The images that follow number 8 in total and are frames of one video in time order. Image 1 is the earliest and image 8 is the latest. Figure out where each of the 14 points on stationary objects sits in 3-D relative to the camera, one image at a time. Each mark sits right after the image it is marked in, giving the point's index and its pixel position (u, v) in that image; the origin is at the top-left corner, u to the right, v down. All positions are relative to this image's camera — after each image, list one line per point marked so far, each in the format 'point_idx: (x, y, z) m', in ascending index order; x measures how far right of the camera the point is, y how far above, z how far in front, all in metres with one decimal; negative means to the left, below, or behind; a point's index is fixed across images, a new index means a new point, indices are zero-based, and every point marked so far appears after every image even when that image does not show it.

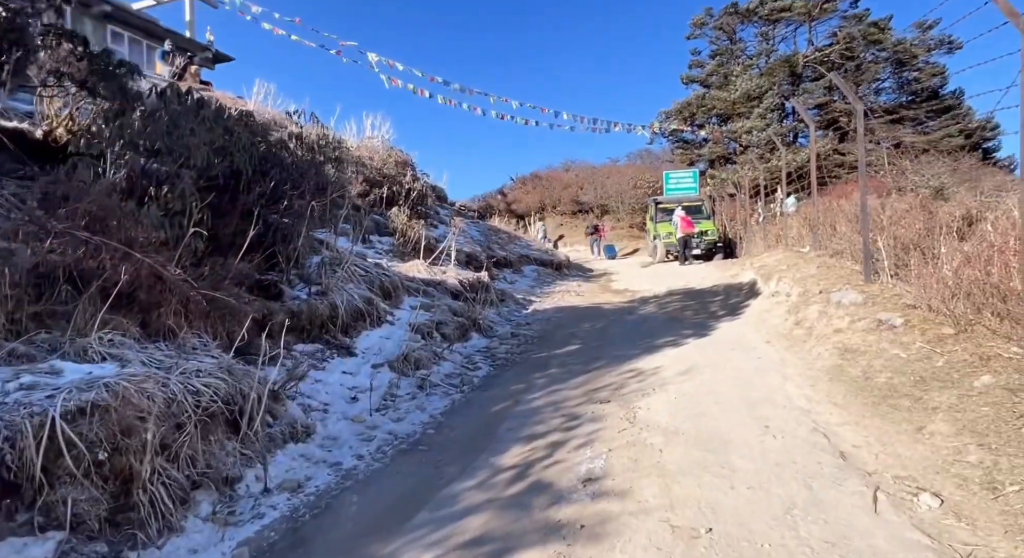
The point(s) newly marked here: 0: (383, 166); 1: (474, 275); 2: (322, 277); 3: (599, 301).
0: (-2.7, +2.3, +12.2) m
1: (-0.7, +0.1, +10.3) m
2: (-2.0, 0.0, +6.3) m
3: (+1.7, -0.5, +11.7) m
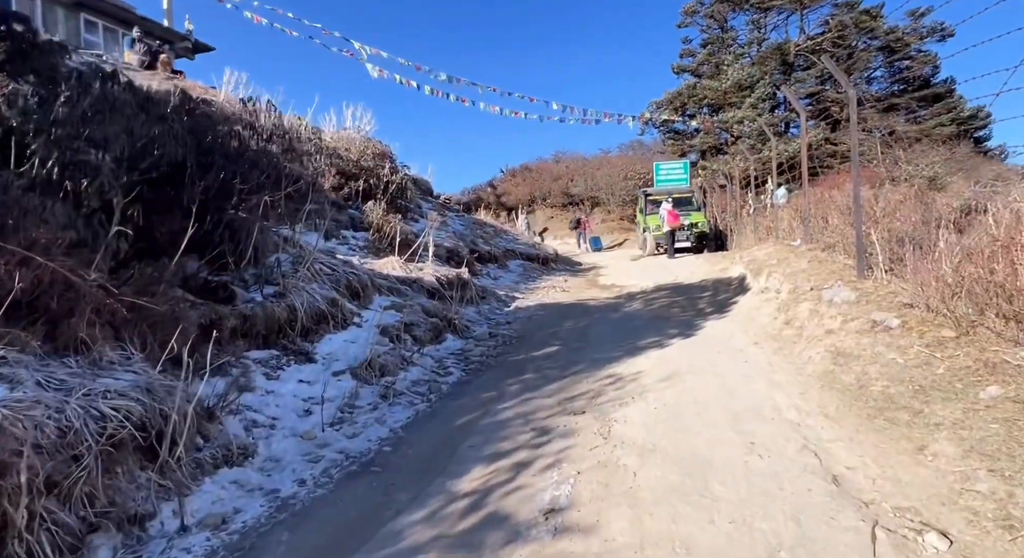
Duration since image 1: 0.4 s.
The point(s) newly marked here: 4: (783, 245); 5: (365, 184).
0: (-3.1, +2.4, +11.7) m
1: (-1.0, +0.1, +9.9) m
2: (-2.3, 0.0, +5.9) m
3: (+1.4, -0.4, +11.3) m
4: (+4.5, +0.6, +9.8) m
5: (-2.9, +1.8, +11.4) m
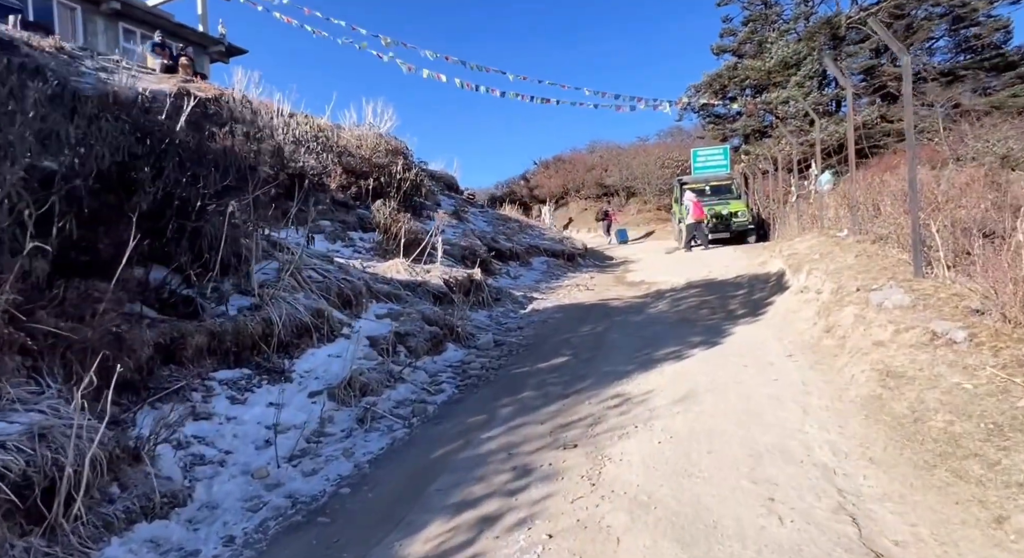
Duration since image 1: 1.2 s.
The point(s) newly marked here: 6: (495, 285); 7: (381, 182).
0: (-2.7, +2.4, +11.3) m
1: (-0.8, +0.1, +9.3) m
2: (-2.3, -0.1, +5.5) m
3: (+1.7, -0.4, +10.6) m
4: (+4.8, +0.6, +8.9) m
5: (-2.6, +1.8, +10.9) m
6: (-0.5, -0.1, +10.4) m
7: (-2.5, +1.8, +11.0) m
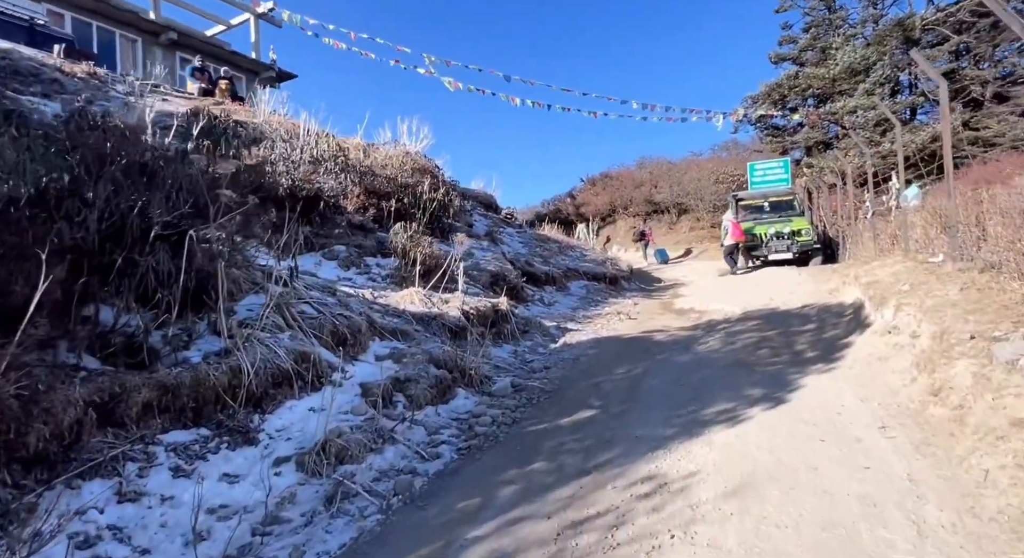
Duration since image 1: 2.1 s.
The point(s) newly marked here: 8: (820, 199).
0: (-2.1, +1.9, +10.6) m
1: (-0.3, -0.3, +8.4) m
2: (-2.2, -0.4, +4.7) m
3: (+2.3, -0.8, +9.4) m
4: (+5.1, +0.2, +7.5) m
5: (-2.0, +1.3, +10.2) m
6: (+0.1, -0.5, +9.4) m
7: (-1.9, +1.3, +10.3) m
8: (+9.7, +2.5, +18.6) m
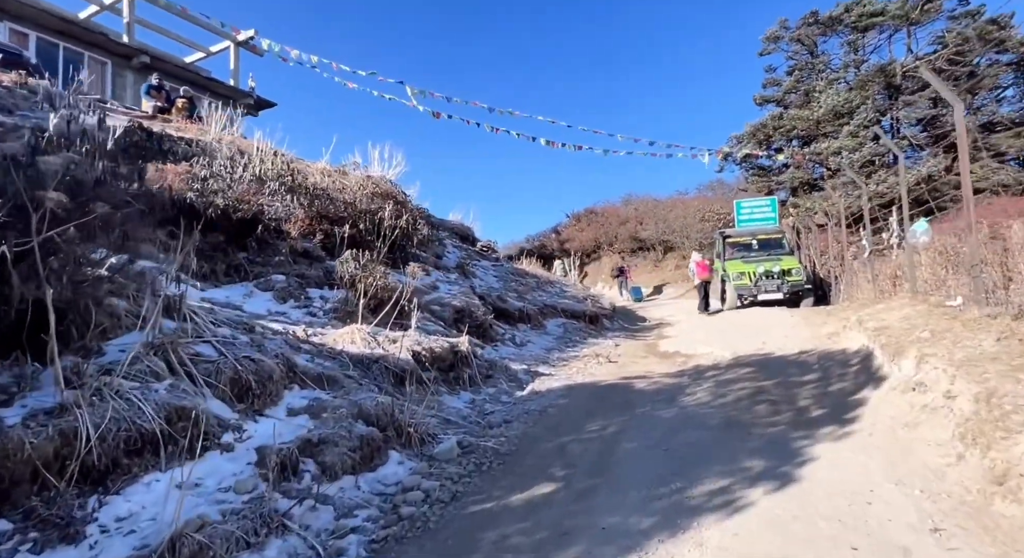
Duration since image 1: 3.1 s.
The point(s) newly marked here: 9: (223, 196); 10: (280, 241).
0: (-2.6, +1.3, +9.6) m
1: (-0.8, -0.8, +7.4) m
2: (-2.6, -0.6, +3.6) m
3: (+1.7, -1.4, +8.4) m
4: (+4.7, -0.3, +6.6) m
5: (-2.5, +0.8, +9.2) m
6: (-0.4, -1.1, +8.4) m
7: (-2.4, +0.8, +9.3) m
8: (+9.1, +1.2, +17.9) m
9: (-3.7, +1.1, +7.5) m
10: (-3.1, +0.5, +8.0) m
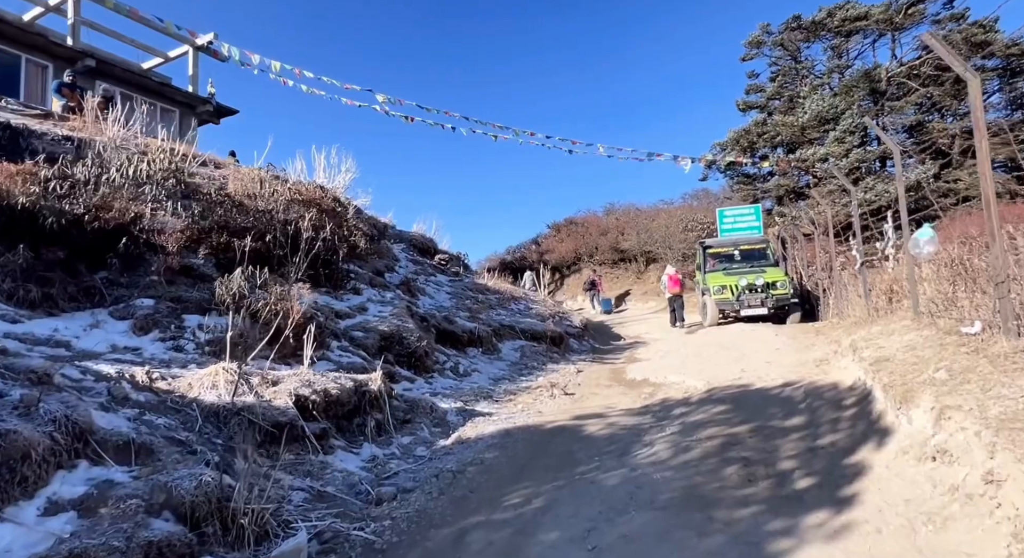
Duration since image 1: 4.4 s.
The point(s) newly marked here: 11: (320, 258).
0: (-3.4, +1.0, +8.3) m
1: (-1.6, -1.0, +6.0) m
2: (-3.4, -0.8, +2.2) m
3: (+0.9, -1.6, +7.0) m
4: (+3.9, -0.5, +5.3) m
5: (-3.3, +0.5, +7.9) m
6: (-1.3, -1.3, +7.0) m
7: (-3.2, +0.5, +7.9) m
8: (+8.1, +0.9, +16.7) m
9: (-4.5, +0.8, +6.1) m
10: (-4.0, +0.2, +6.6) m
11: (-2.8, +0.3, +8.7) m
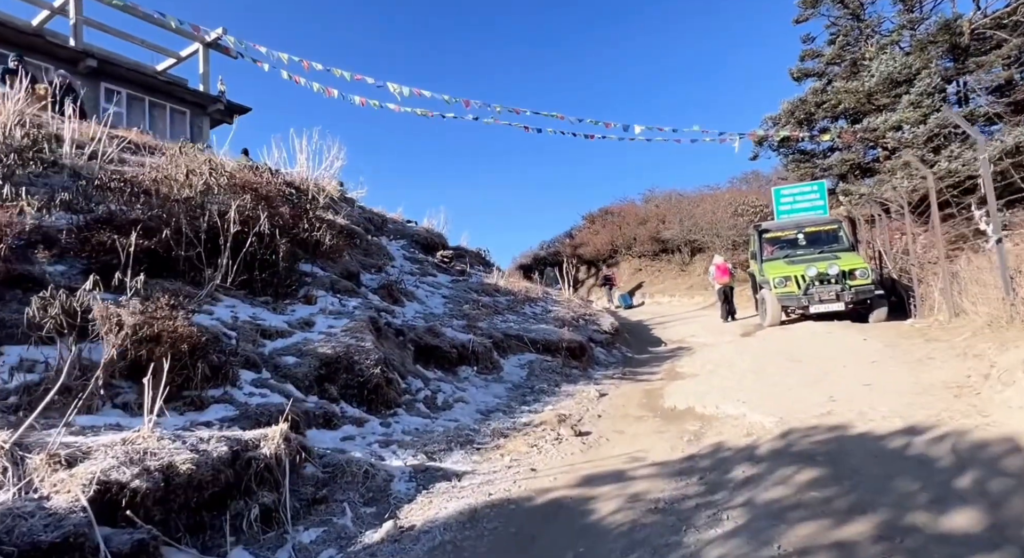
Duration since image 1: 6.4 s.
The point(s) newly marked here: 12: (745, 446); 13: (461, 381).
0: (-3.6, +0.9, +6.3) m
1: (-1.9, -1.1, +3.9) m
2: (-3.9, -0.9, +0.3) m
3: (+0.7, -1.6, +4.8) m
4: (+3.5, -0.4, +2.8) m
5: (-3.5, +0.4, +5.9) m
6: (-1.5, -1.4, +4.9) m
7: (-3.4, +0.4, +5.9) m
8: (+8.5, +1.2, +13.9) m
9: (-4.8, +0.6, +4.2) m
10: (-4.2, +0.1, +4.6) m
11: (-2.9, +0.2, +6.7) m
12: (+2.0, -1.4, +5.1) m
13: (-0.6, -1.2, +7.4) m
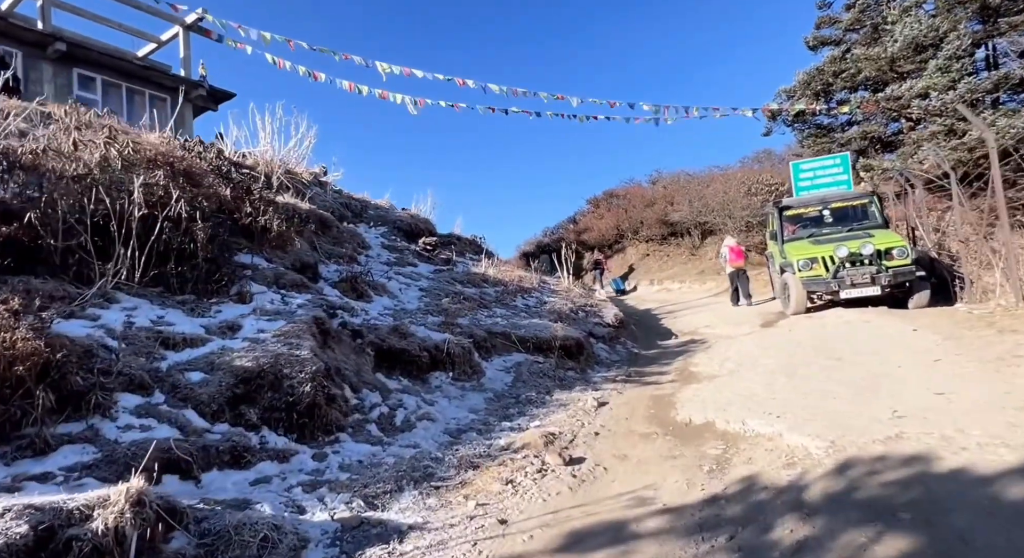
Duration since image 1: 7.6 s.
0: (-3.9, +0.9, +5.0) m
1: (-2.2, -1.1, +2.6) m
2: (-4.3, -1.0, -1.0) m
3: (+0.5, -1.5, +3.5) m
4: (+3.2, -0.3, +1.5) m
5: (-3.8, +0.4, +4.6) m
6: (-1.7, -1.3, +3.6) m
7: (-3.7, +0.4, +4.7) m
8: (+8.4, +1.6, +12.4) m
9: (-5.1, +0.6, +2.9) m
10: (-4.5, +0.1, +3.4) m
11: (-3.2, +0.3, +5.4) m
12: (+1.8, -1.3, +3.8) m
13: (-0.8, -1.1, +6.1) m
